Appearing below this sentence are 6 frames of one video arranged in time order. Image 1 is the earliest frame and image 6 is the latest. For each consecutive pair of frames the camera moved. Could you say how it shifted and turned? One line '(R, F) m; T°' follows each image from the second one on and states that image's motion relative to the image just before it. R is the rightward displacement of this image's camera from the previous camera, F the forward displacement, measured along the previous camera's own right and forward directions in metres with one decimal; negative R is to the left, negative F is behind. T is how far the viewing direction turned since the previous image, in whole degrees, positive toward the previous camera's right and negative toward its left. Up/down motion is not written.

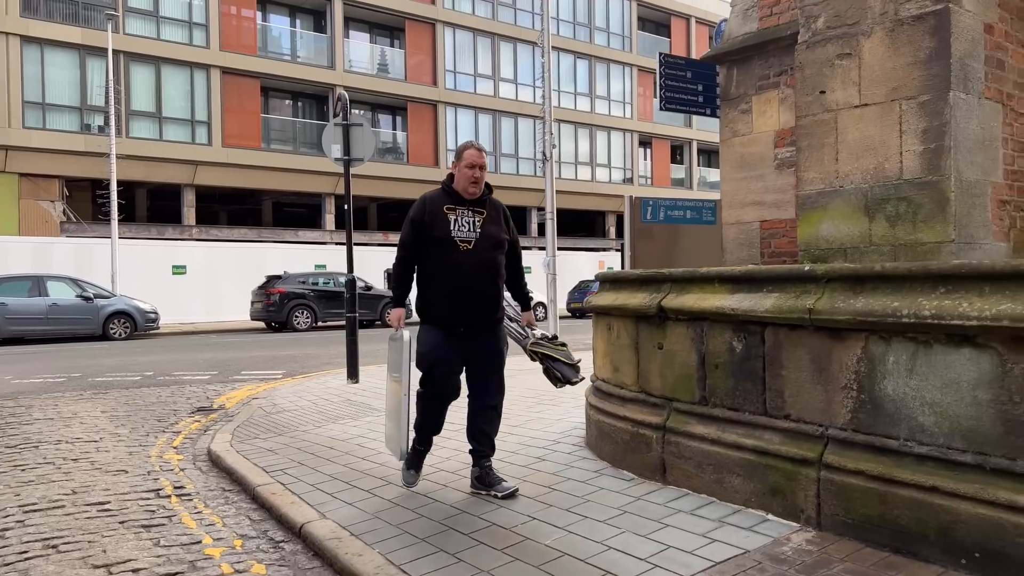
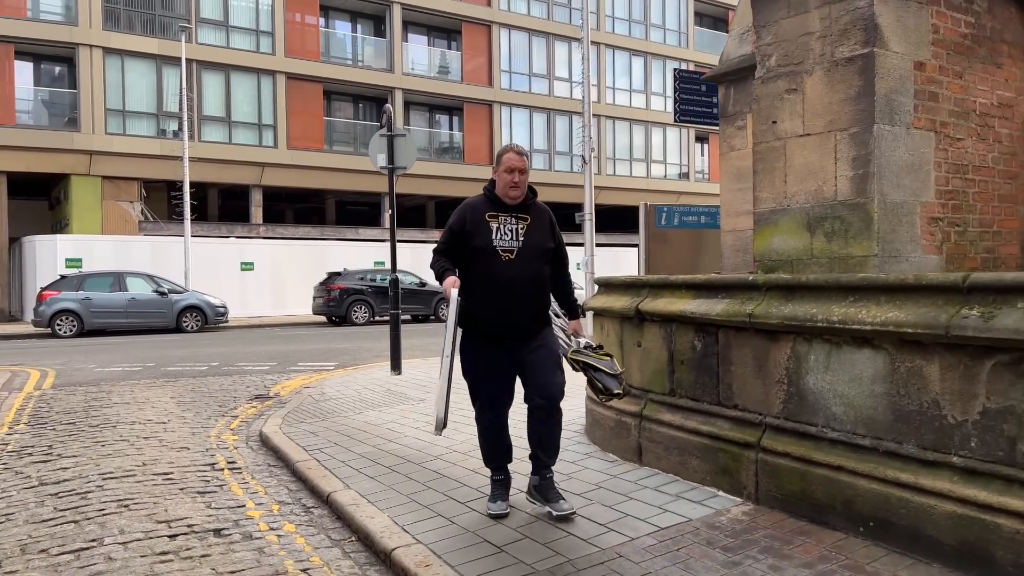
(+0.4, -0.6) m; -5°
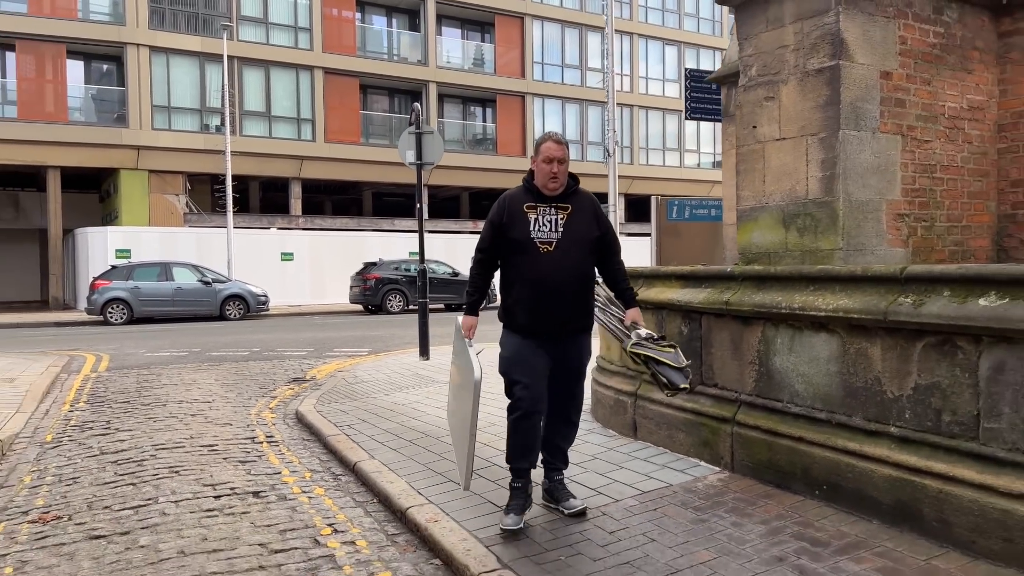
(+0.2, -0.4) m; -3°
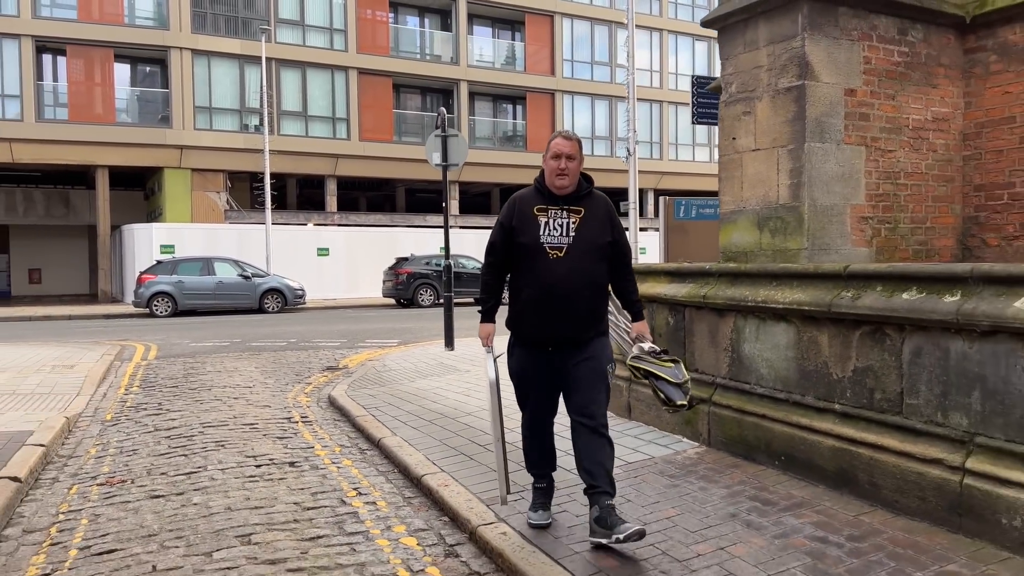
(+0.2, -0.5) m; -2°
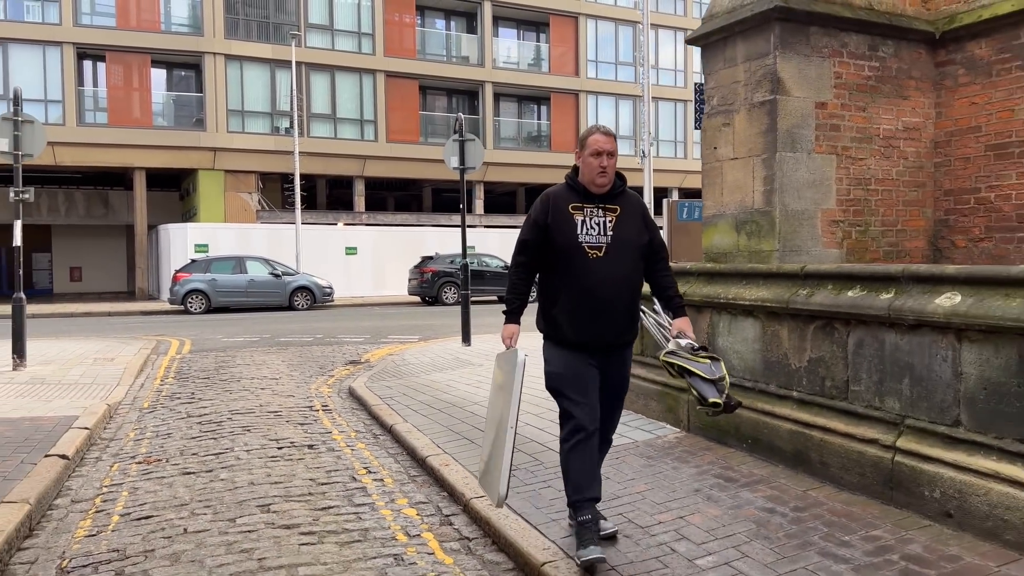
(+0.2, -0.4) m; -2°
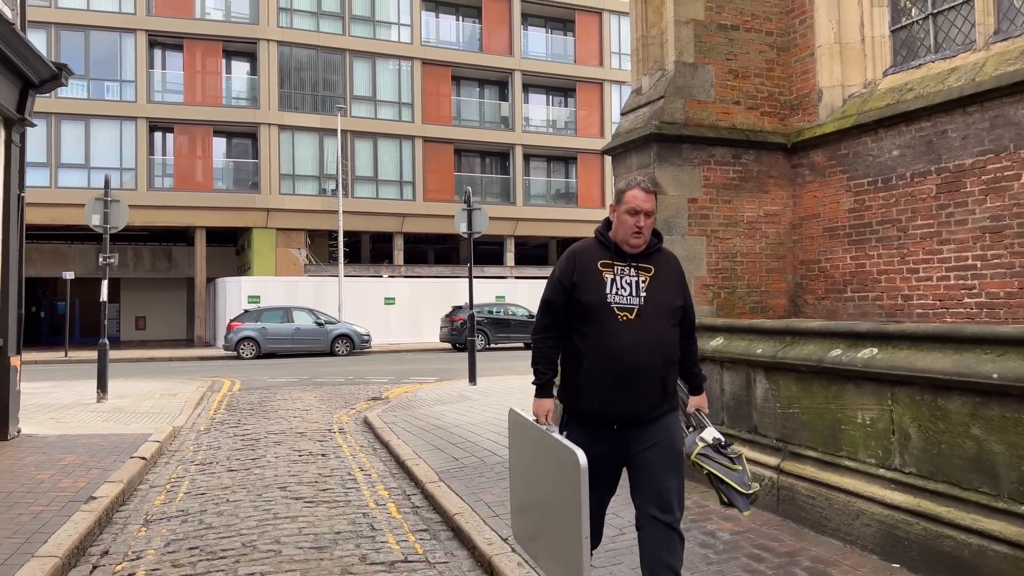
(+0.8, -1.7) m; -3°
